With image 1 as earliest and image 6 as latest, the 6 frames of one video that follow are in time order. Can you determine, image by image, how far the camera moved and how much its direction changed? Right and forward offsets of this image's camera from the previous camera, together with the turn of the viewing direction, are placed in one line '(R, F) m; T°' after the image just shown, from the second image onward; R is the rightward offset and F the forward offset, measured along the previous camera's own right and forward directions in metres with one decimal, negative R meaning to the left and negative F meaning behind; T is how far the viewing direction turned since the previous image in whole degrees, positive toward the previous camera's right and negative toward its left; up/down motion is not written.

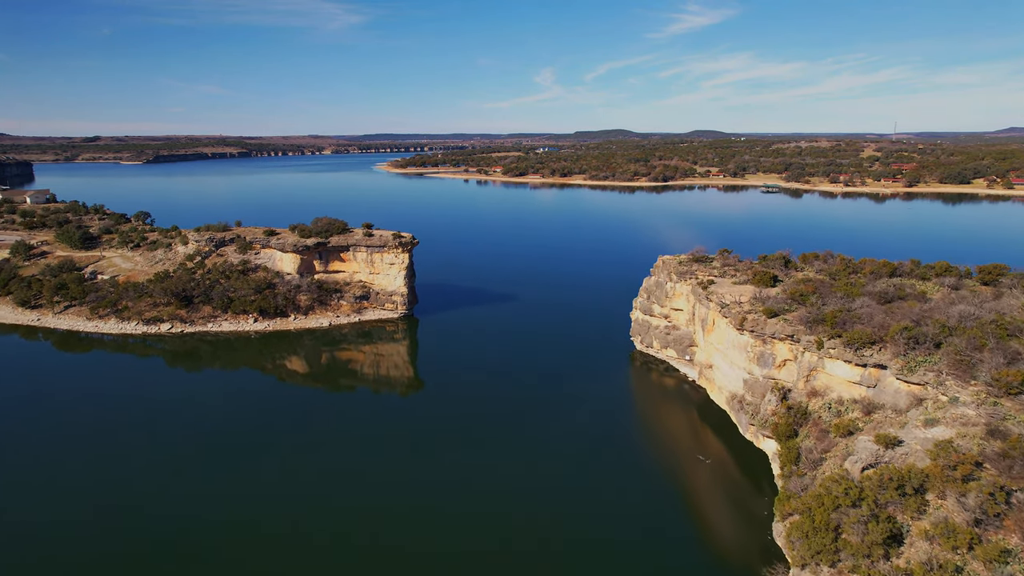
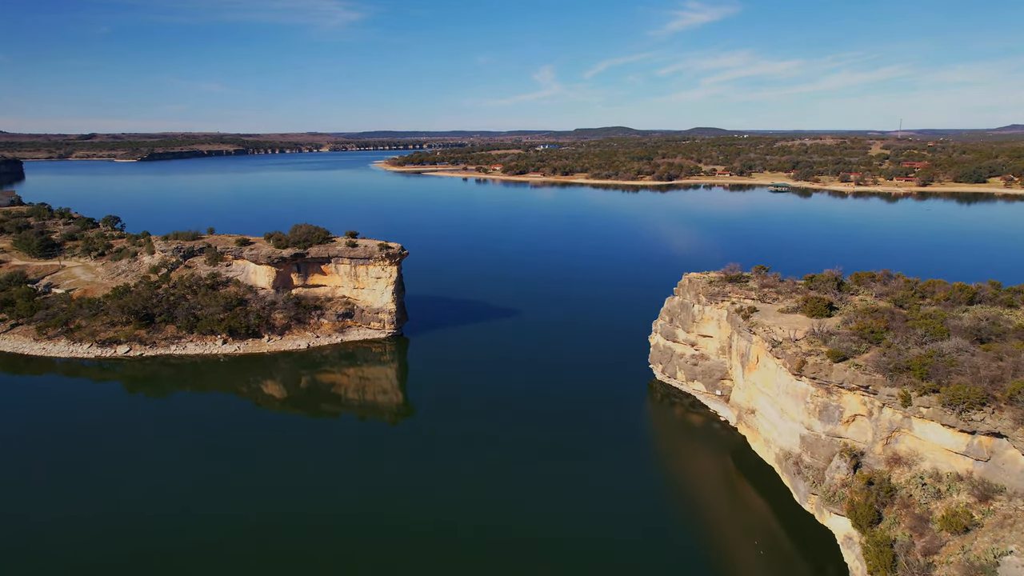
(-0.1, +3.9) m; 0°
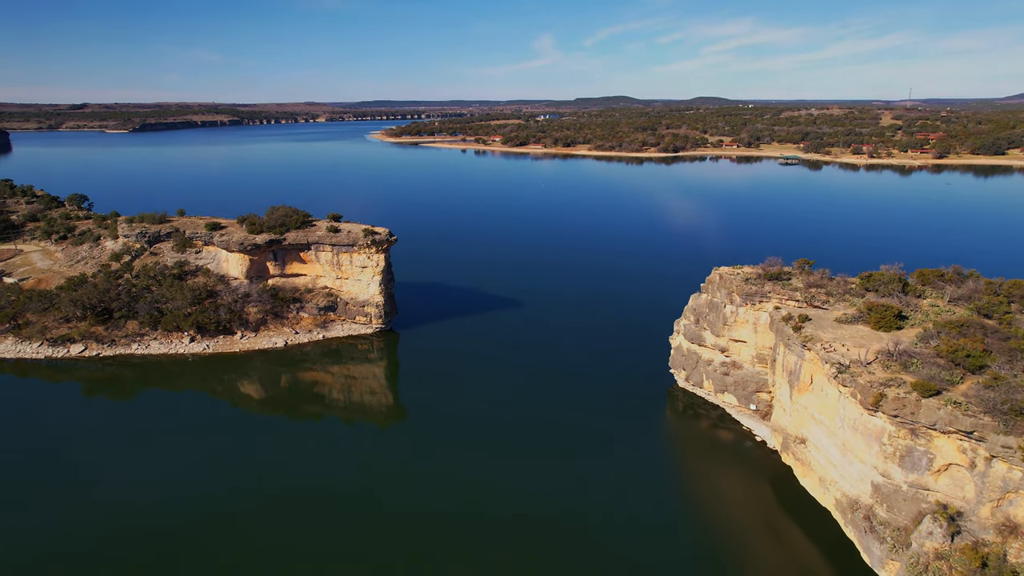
(-0.1, +3.4) m; 0°
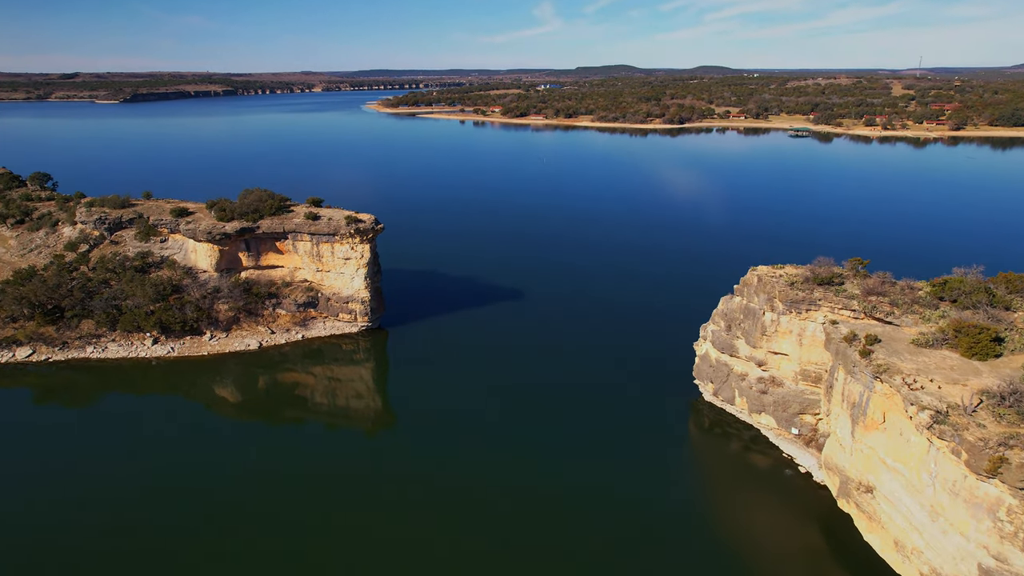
(-0.1, +3.1) m; 0°
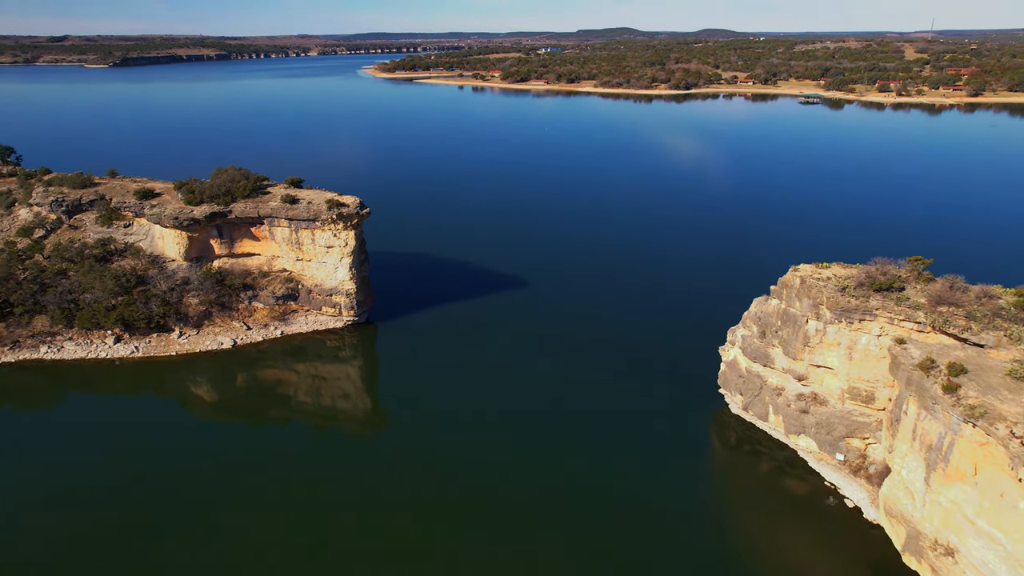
(0.0, +2.6) m; 0°
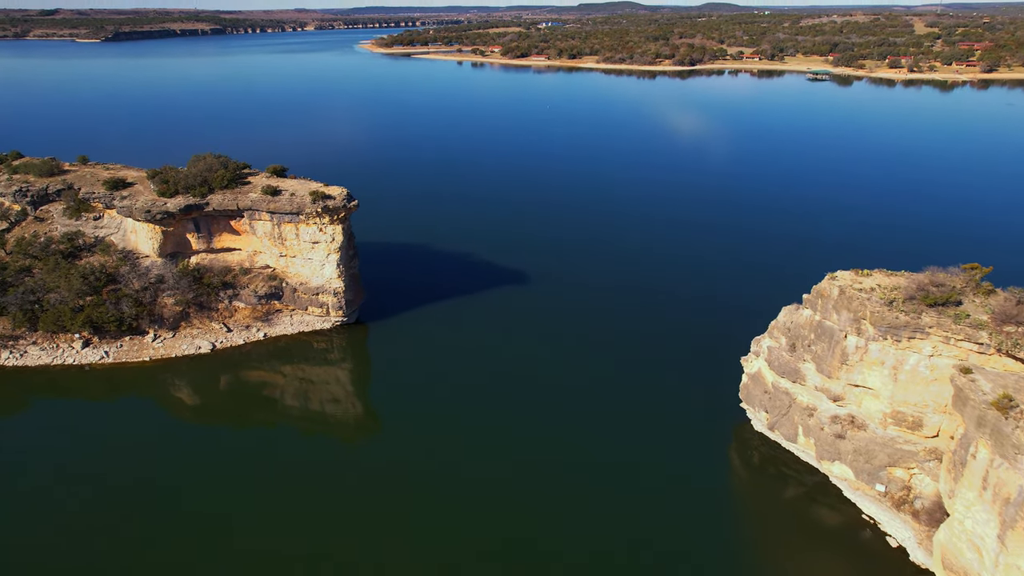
(0.0, +1.8) m; 0°
